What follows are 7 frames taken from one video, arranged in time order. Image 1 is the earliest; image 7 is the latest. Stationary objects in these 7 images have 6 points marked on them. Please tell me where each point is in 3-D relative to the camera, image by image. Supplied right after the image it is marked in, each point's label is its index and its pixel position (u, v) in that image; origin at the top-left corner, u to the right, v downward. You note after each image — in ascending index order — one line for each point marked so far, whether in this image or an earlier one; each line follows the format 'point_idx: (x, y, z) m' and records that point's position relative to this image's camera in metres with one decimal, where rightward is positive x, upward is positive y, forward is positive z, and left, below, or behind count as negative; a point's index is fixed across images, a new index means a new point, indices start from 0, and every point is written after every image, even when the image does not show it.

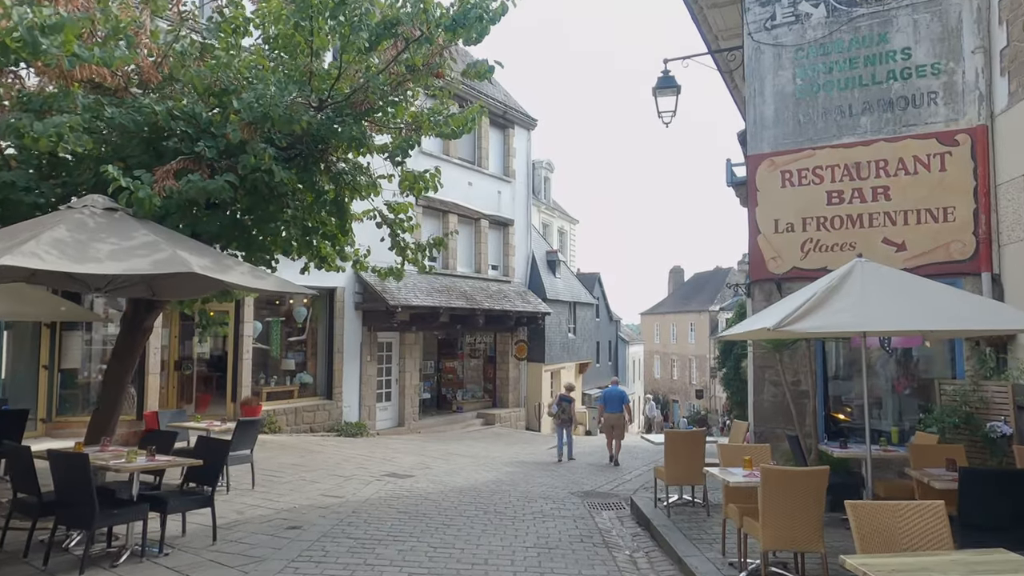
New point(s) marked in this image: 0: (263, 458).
0: (-4.0, -2.7, +10.9) m
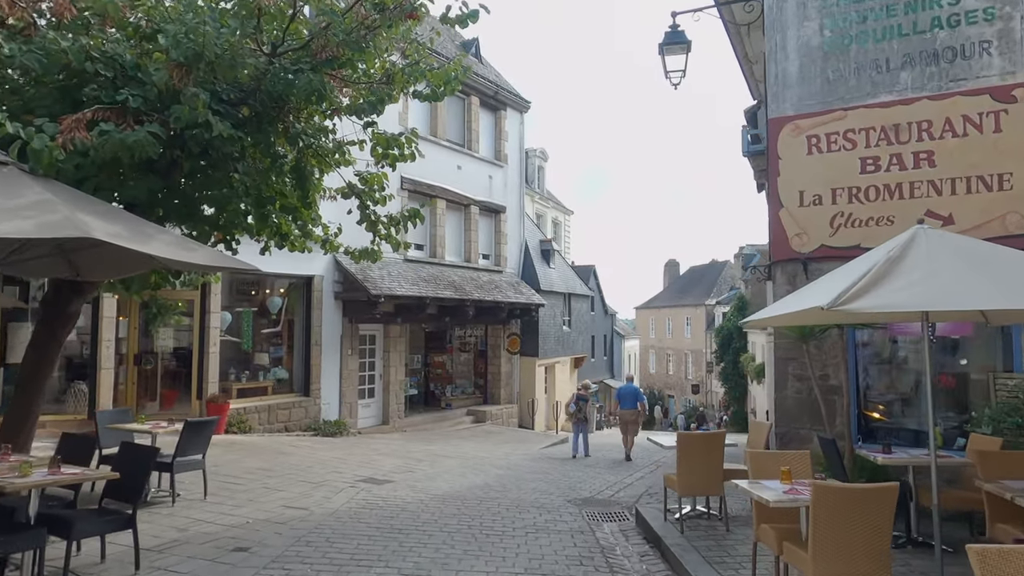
0: (-4.1, -2.5, +9.9) m
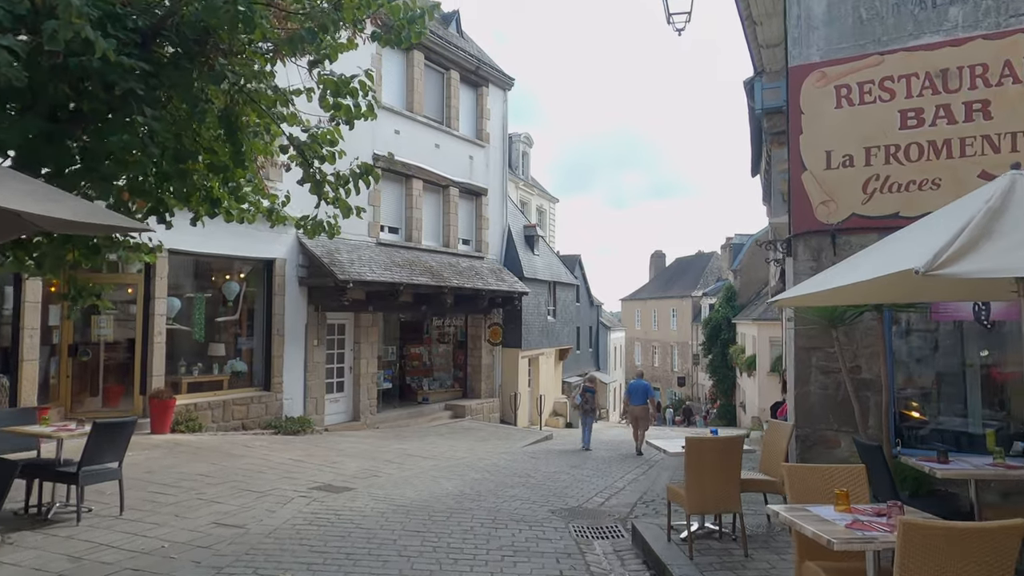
0: (-4.4, -2.3, +8.6) m
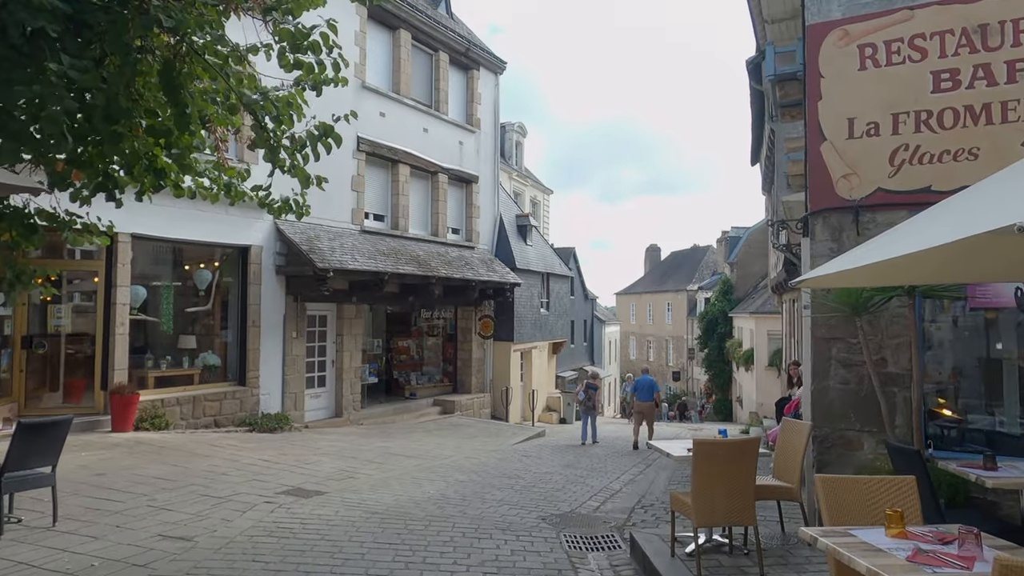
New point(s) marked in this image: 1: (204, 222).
0: (-4.6, -2.1, +7.9) m
1: (-5.4, +1.2, +11.9) m
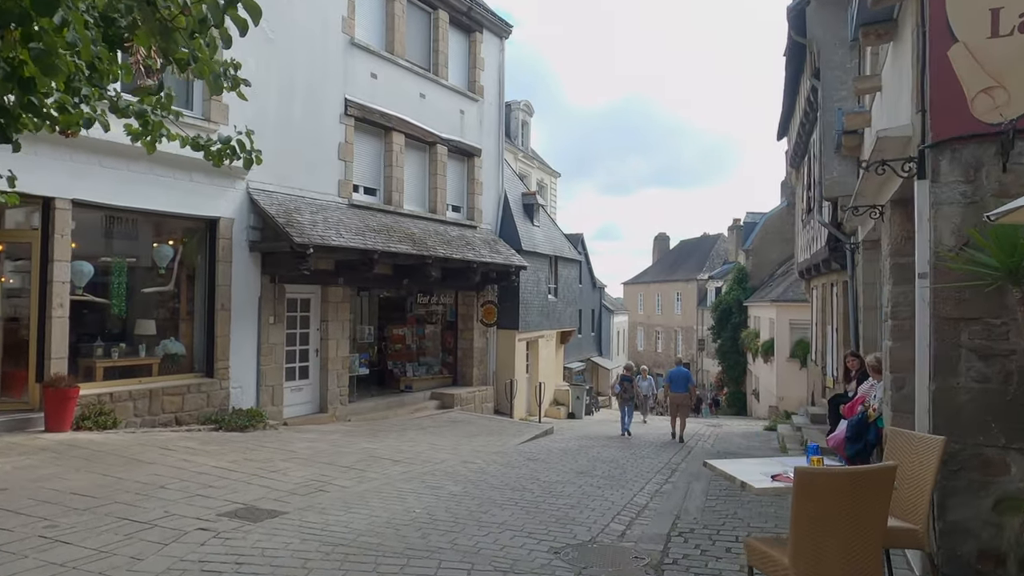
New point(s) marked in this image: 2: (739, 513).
0: (-4.5, -1.8, +6.4) m
1: (-5.3, +1.5, +10.4) m
2: (+2.2, -2.2, +6.7) m
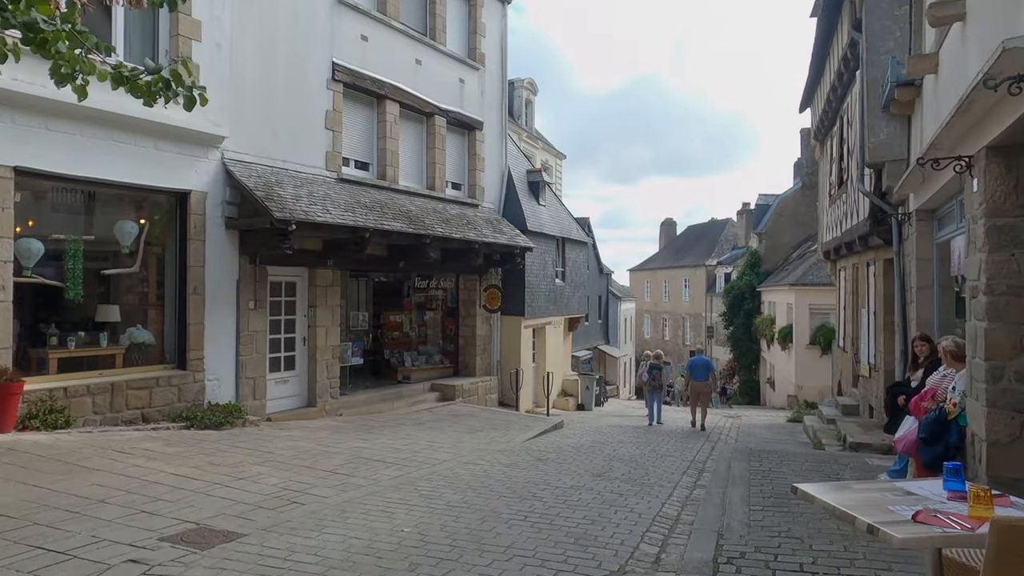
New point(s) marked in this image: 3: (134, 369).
0: (-4.5, -1.6, +5.3) m
1: (-5.2, +1.8, +9.2) m
2: (+2.3, -2.0, +5.6) m
3: (-5.3, -1.1, +9.4) m
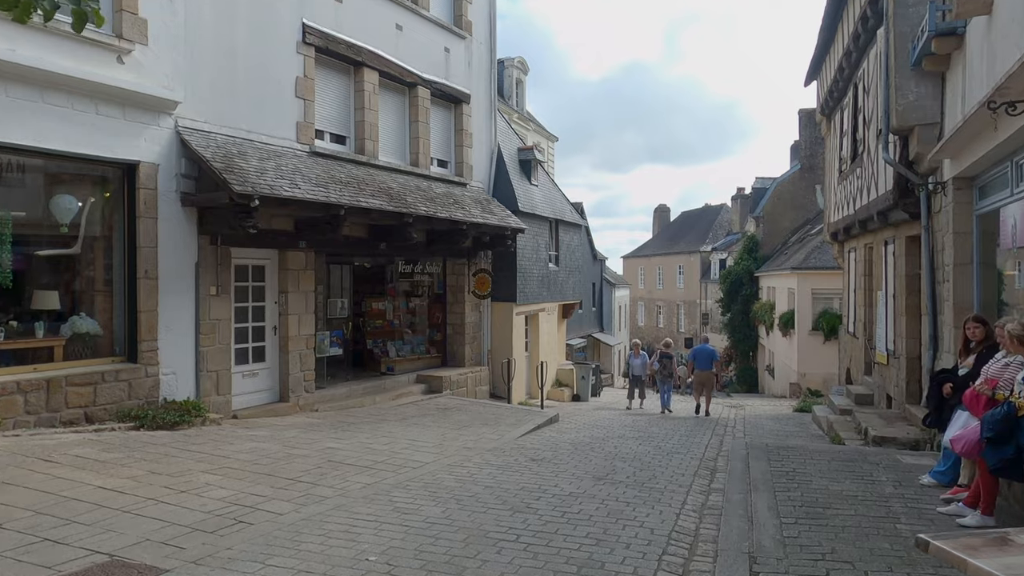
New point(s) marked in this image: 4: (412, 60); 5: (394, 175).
0: (-4.6, -1.5, +4.2) m
1: (-5.4, +2.0, +8.1) m
2: (+2.2, -1.8, +4.6) m
3: (-5.4, -0.9, +8.4) m
4: (-2.0, +4.5, +13.6) m
5: (-2.2, +2.1, +12.9) m
